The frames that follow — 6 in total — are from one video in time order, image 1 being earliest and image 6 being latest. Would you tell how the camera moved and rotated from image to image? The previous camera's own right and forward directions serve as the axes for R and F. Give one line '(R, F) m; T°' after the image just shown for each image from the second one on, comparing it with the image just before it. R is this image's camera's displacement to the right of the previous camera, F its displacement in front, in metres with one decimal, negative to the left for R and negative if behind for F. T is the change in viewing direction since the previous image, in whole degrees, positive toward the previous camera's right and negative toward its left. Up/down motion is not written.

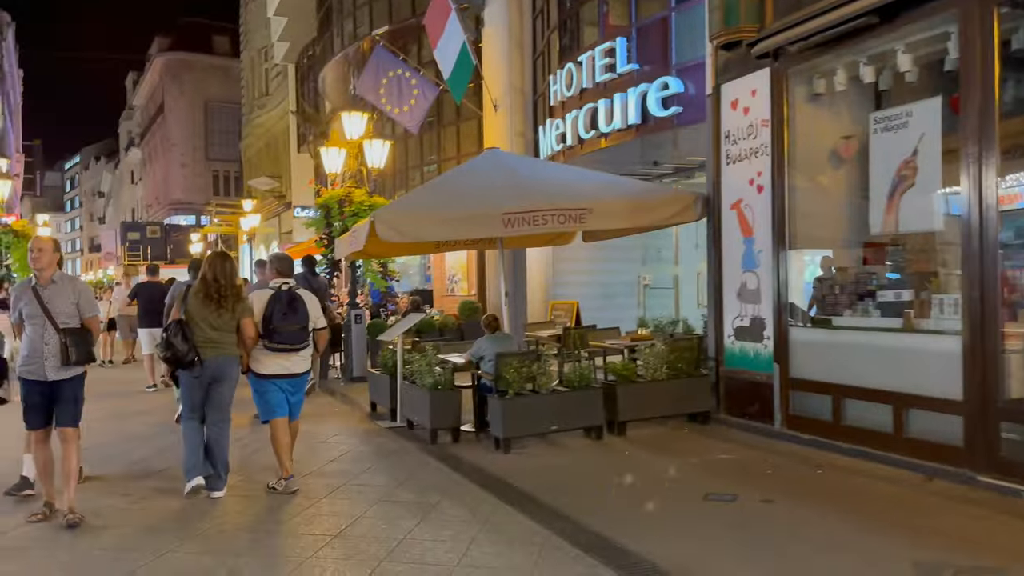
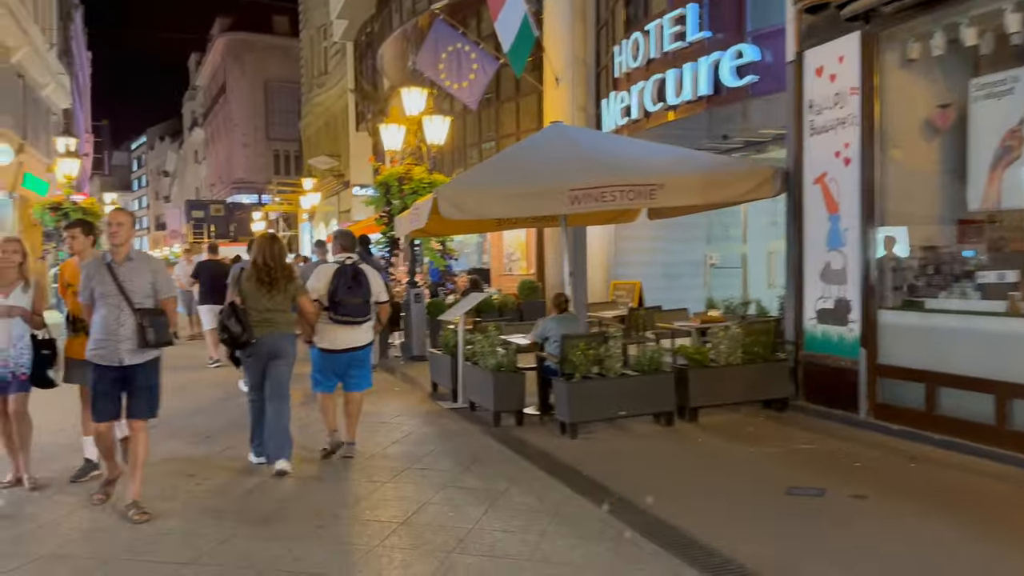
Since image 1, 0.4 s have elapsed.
(-0.1, +0.3) m; -4°
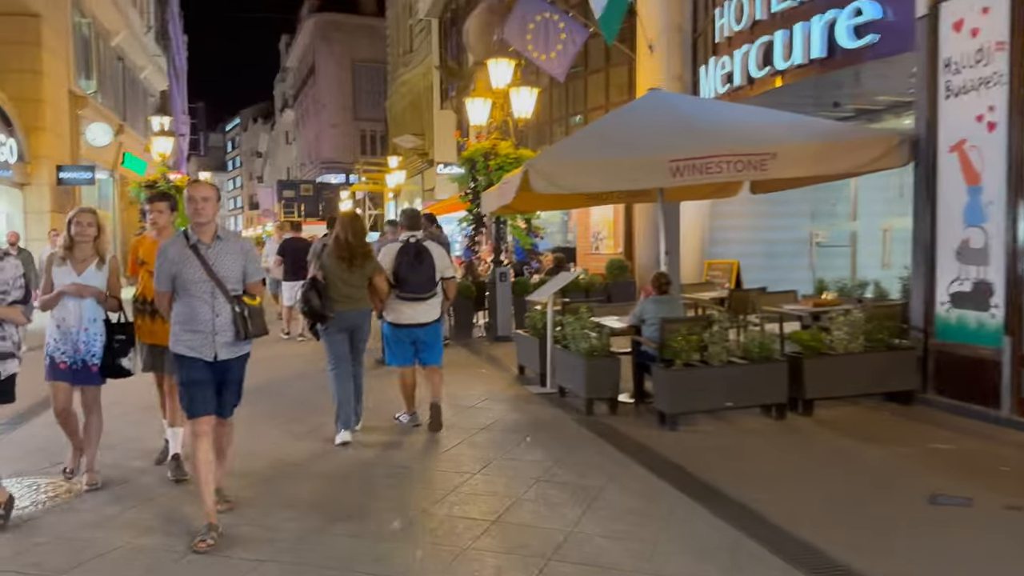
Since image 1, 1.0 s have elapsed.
(-0.1, +0.5) m; -6°
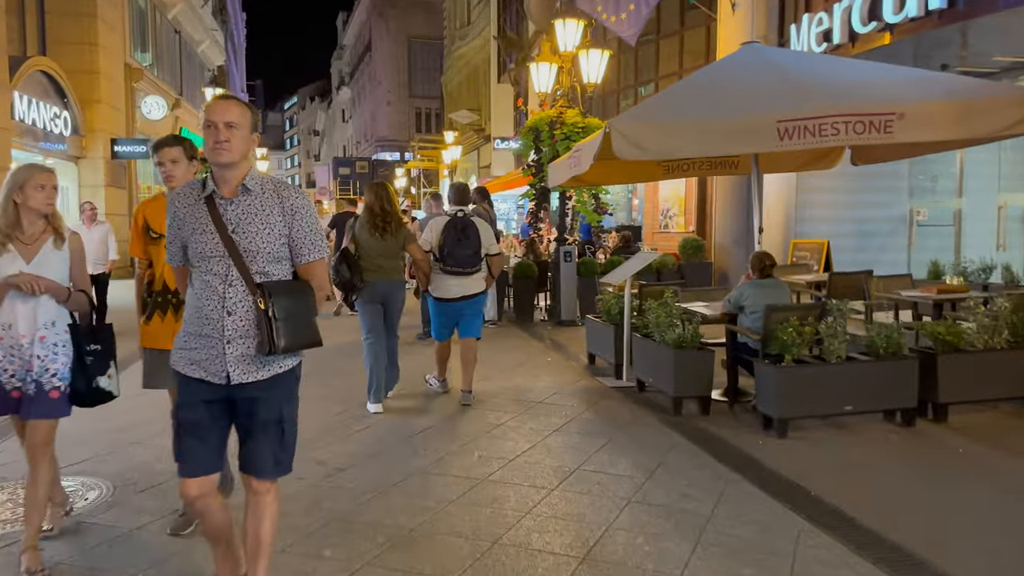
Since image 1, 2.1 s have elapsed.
(-0.2, +0.9) m; -4°
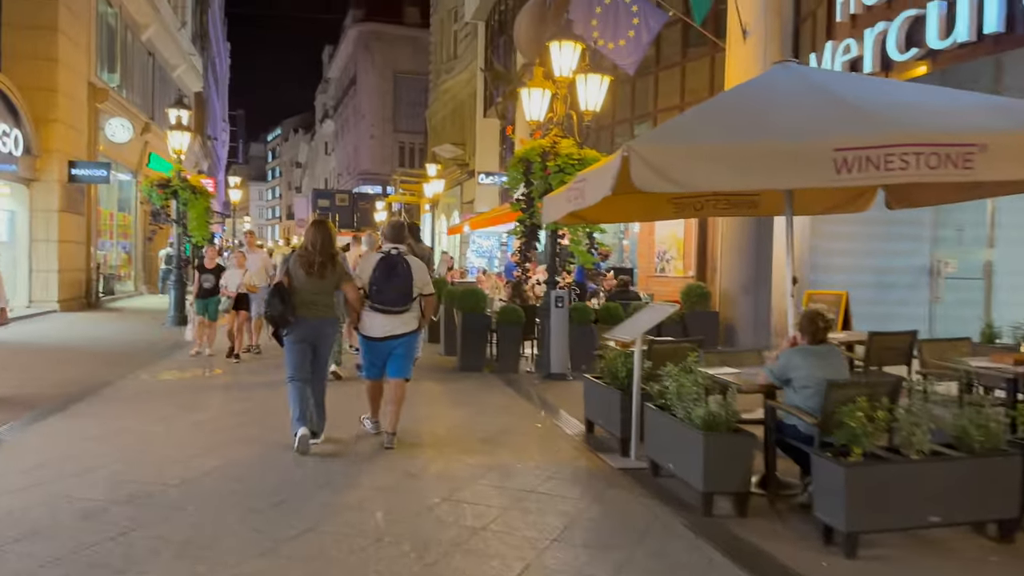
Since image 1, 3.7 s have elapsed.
(-0.1, +1.3) m; +1°
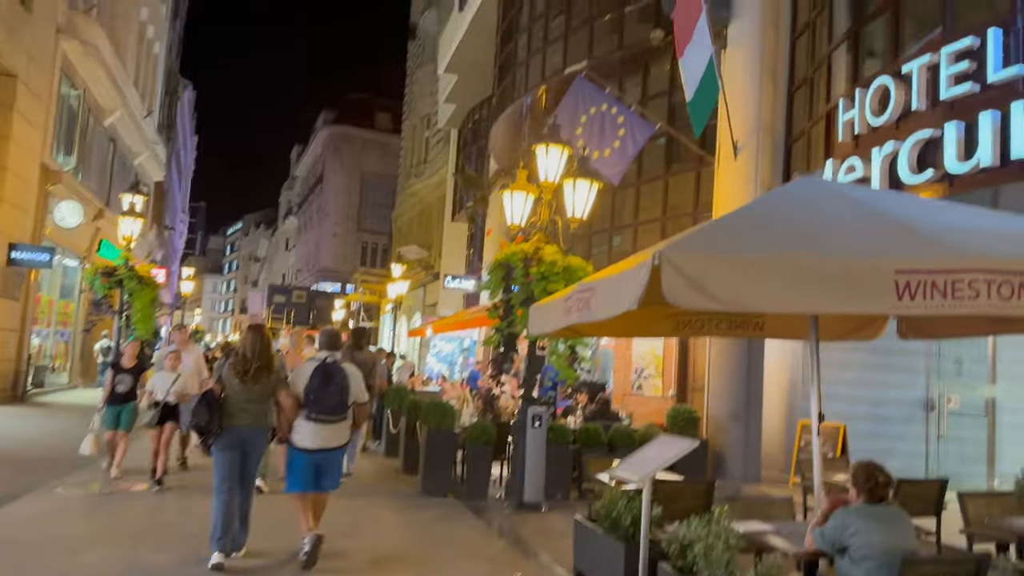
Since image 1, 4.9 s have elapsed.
(-0.2, +0.9) m; +3°
